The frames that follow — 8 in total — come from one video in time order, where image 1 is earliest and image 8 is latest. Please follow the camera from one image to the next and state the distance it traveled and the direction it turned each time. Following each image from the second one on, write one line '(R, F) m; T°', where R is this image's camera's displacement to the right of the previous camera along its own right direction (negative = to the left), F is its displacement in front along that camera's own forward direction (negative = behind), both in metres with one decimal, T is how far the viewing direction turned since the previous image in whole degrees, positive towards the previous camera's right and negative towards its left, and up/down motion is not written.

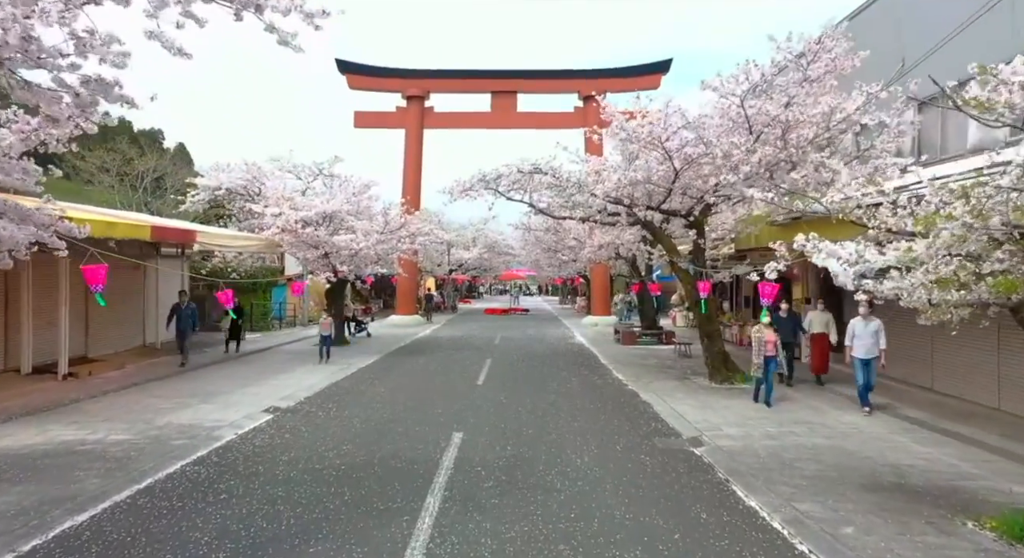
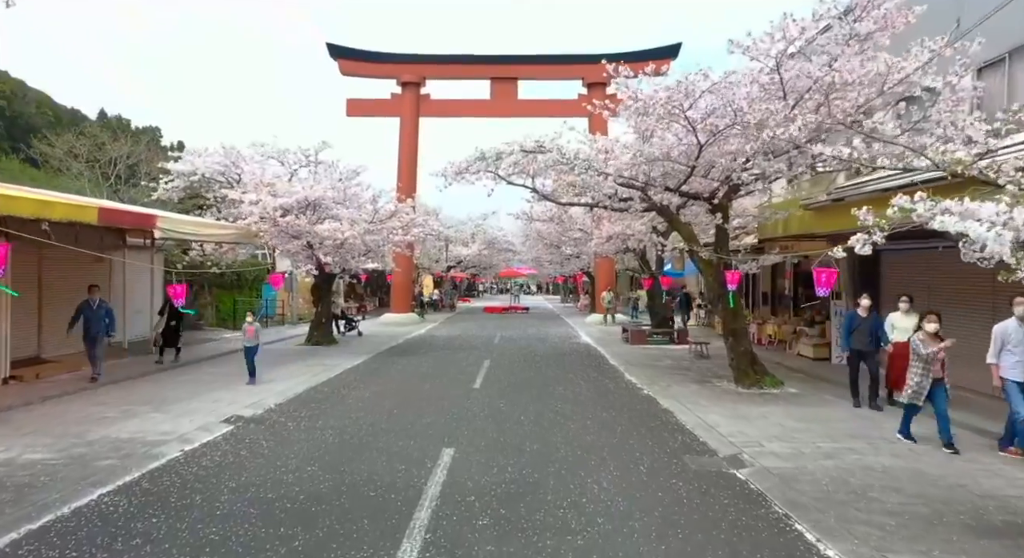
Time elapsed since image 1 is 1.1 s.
(0.0, +1.5) m; 0°
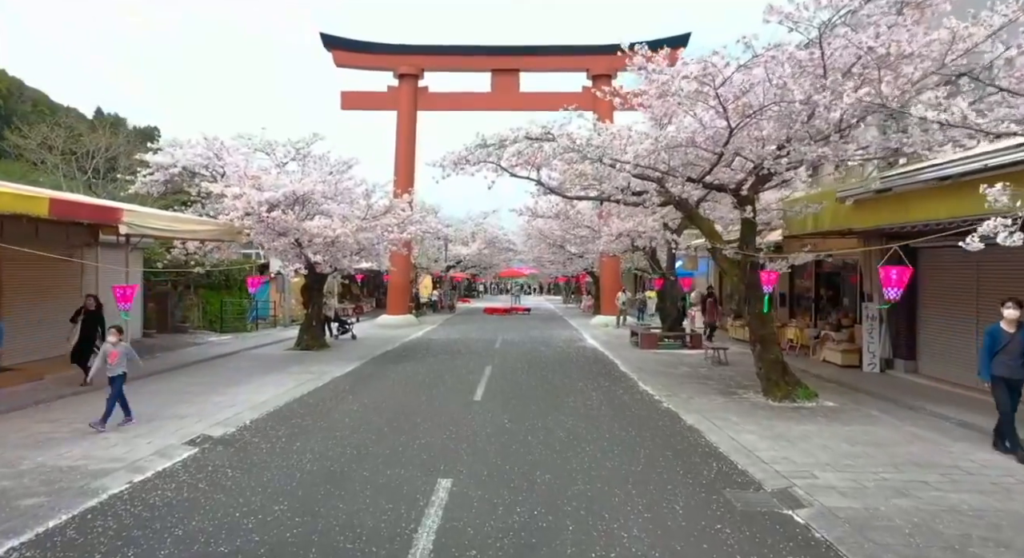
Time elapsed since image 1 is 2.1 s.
(-0.1, +1.2) m; 0°
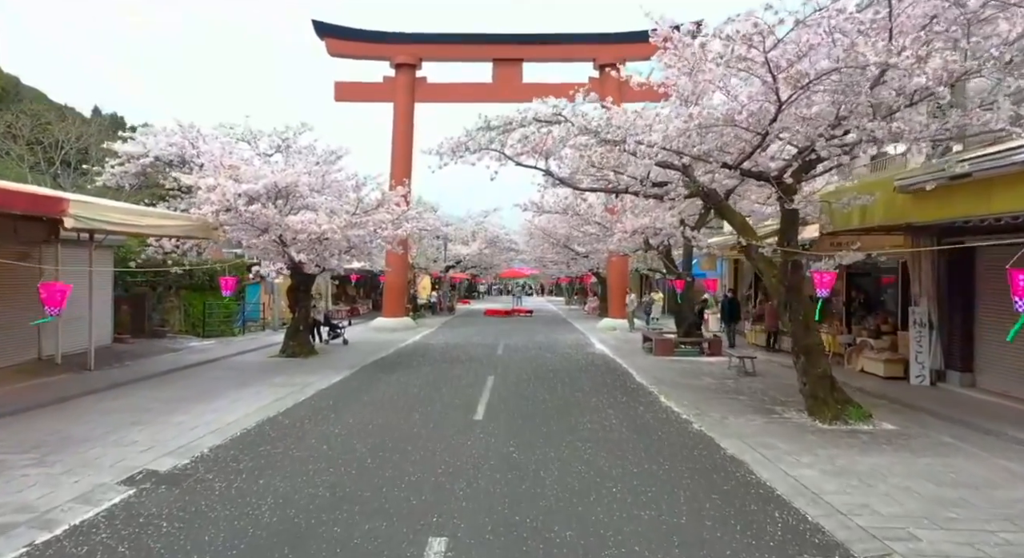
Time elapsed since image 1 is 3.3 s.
(-0.1, +1.4) m; 0°
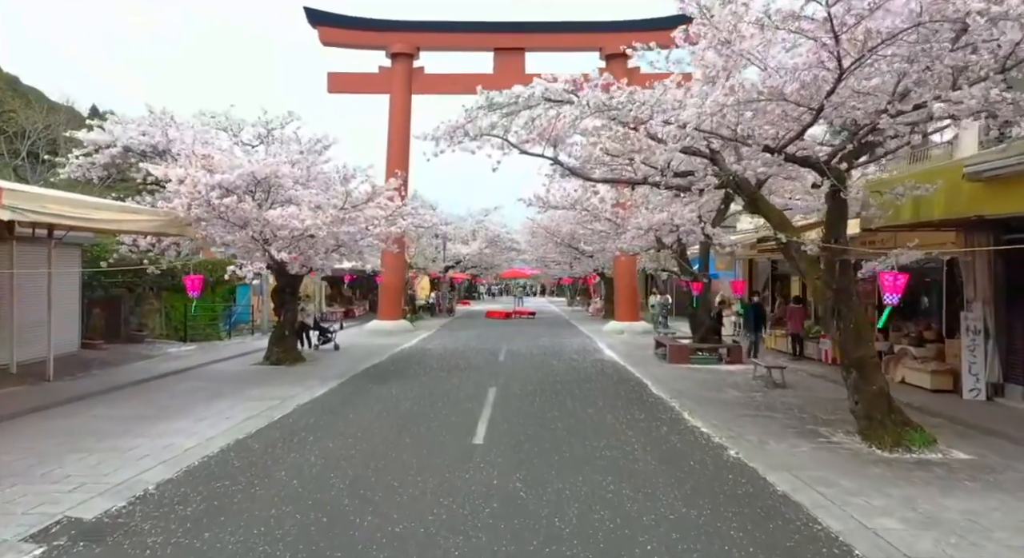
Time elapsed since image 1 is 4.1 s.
(-0.1, +1.3) m; 0°
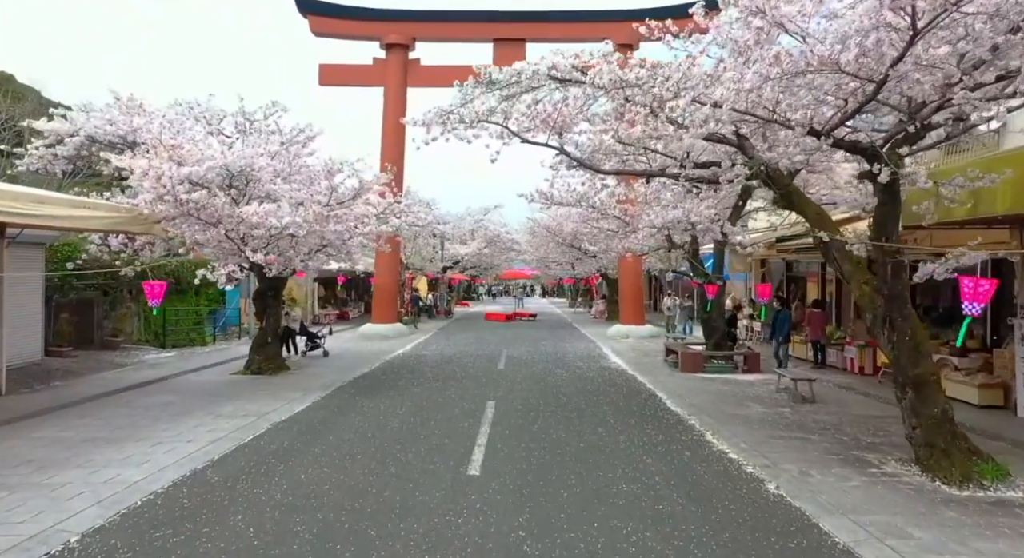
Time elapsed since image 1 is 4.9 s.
(0.0, +1.2) m; 0°
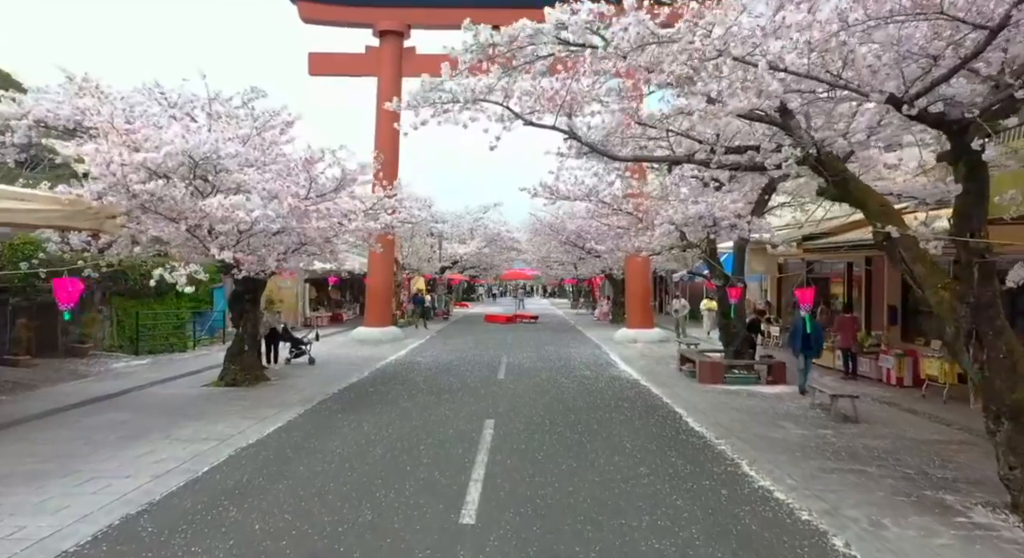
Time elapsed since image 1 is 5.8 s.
(0.0, +1.3) m; 0°
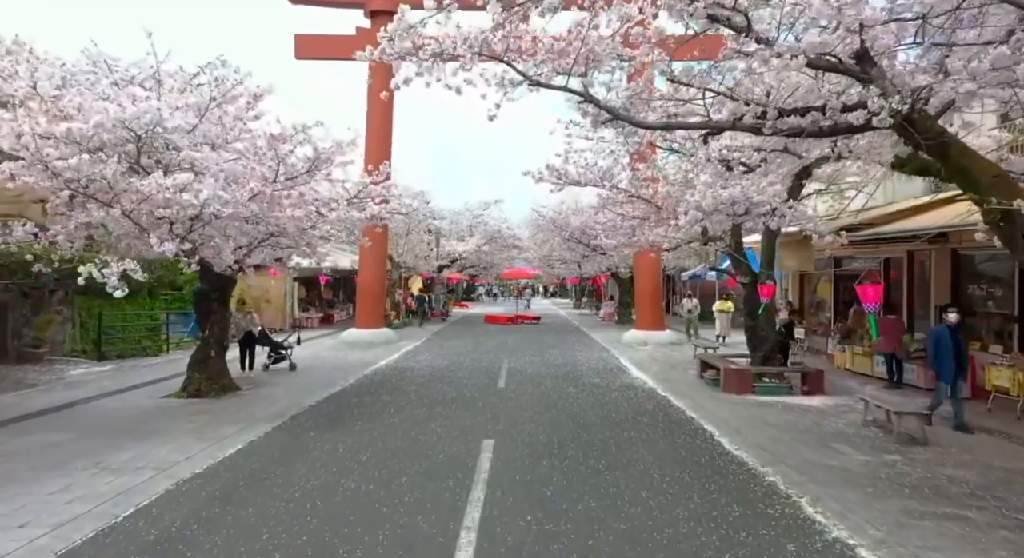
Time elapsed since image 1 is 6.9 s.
(0.0, +1.6) m; 0°
